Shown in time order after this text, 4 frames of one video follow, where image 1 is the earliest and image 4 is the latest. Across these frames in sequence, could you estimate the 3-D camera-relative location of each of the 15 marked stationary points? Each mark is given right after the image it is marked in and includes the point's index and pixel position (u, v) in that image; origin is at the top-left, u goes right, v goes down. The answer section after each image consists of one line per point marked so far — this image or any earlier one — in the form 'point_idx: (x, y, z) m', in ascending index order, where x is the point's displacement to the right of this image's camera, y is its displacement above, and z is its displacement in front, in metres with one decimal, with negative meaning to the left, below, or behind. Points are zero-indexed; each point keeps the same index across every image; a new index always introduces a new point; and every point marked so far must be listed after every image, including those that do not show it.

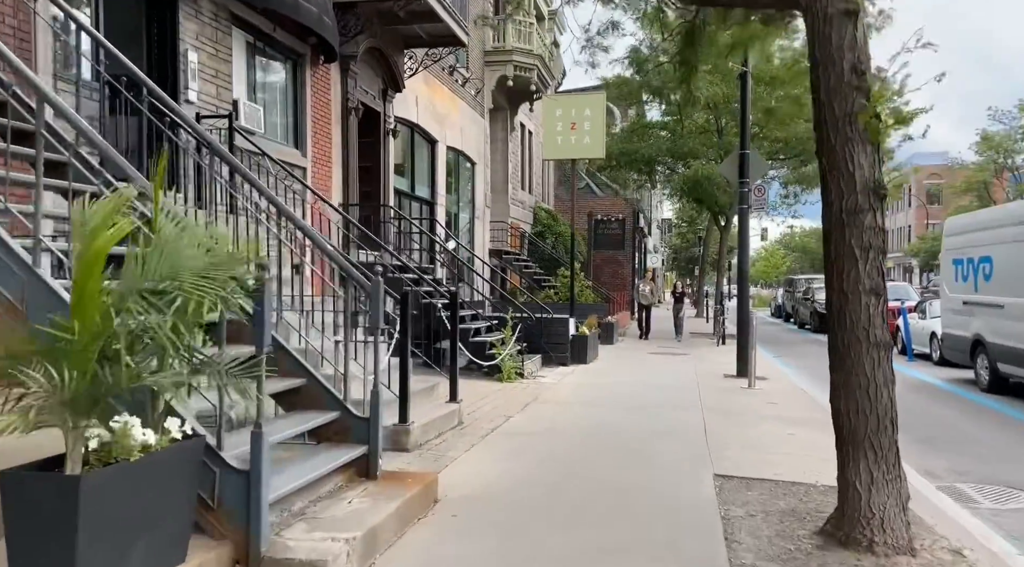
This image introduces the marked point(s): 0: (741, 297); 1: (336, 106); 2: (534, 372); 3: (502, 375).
0: (+3.7, -0.3, +13.8) m
1: (-2.5, +2.5, +12.3) m
2: (+0.3, -1.4, +13.1) m
3: (-0.1, -1.3, +12.1) m
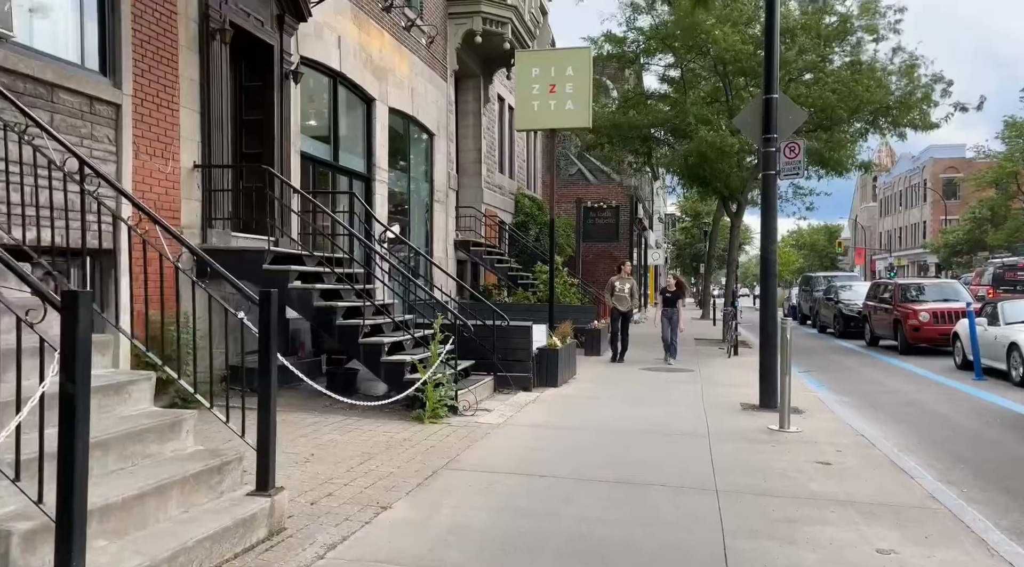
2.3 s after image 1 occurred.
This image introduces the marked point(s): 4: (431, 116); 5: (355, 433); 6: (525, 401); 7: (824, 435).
0: (+2.9, -0.2, +10.0) m
1: (-3.2, +2.6, +8.5) m
2: (-0.4, -1.3, +9.3) m
3: (-0.9, -1.3, +8.4) m
4: (-1.6, +3.4, +17.2) m
5: (-1.4, -1.3, +7.4) m
6: (+0.1, -1.4, +9.9) m
7: (+3.0, -1.4, +8.2) m
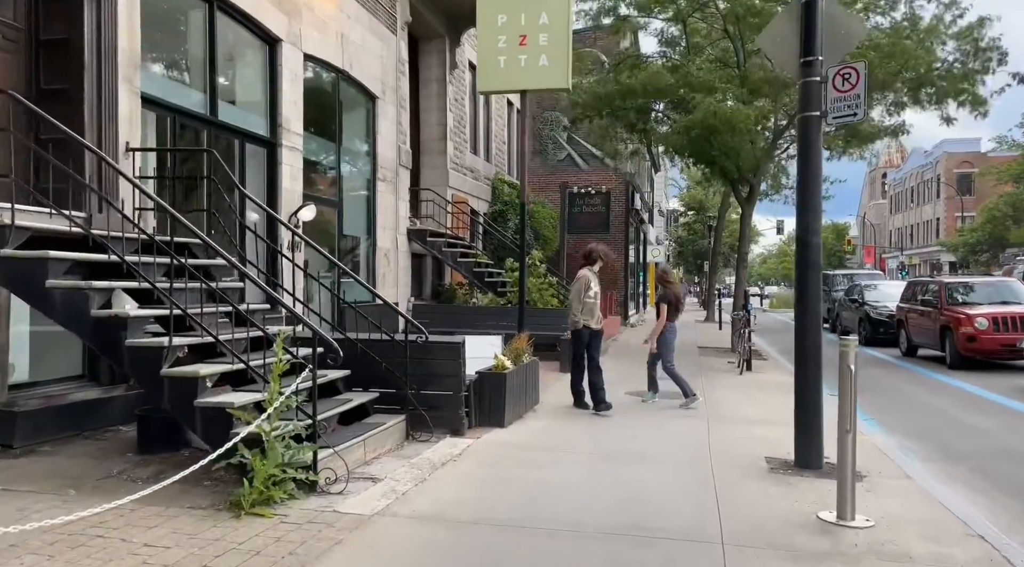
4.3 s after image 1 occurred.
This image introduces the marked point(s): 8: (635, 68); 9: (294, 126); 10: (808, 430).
0: (+2.3, -0.2, +6.7) m
1: (-3.9, +2.6, +5.3) m
2: (-1.1, -1.3, +6.0) m
3: (-1.5, -1.2, +5.1) m
4: (-2.3, +3.4, +13.9) m
5: (-2.0, -1.3, +4.1) m
6: (-0.5, -1.3, +6.6) m
7: (+2.3, -1.4, +4.9) m
8: (+2.7, +4.7, +18.7) m
9: (-2.8, +2.0, +11.1) m
10: (+2.3, -1.1, +6.6) m
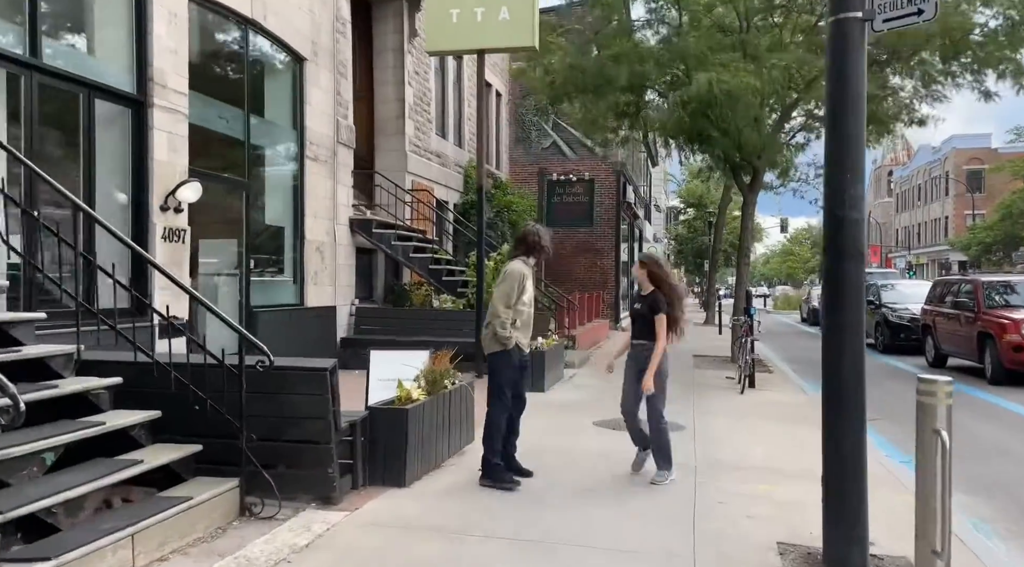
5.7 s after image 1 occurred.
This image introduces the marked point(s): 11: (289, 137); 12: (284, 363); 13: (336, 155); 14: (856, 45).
0: (+1.6, -0.2, +4.3) m
1: (-4.6, +2.6, +2.9) m
2: (-1.7, -1.3, +3.7) m
3: (-2.2, -1.2, +2.7) m
4: (-2.9, +3.4, +11.5) m
5: (-2.7, -1.3, +1.7) m
6: (-1.2, -1.3, +4.2) m
7: (+1.7, -1.4, +2.5) m
8: (+2.1, +4.7, +16.3) m
9: (-3.5, +2.1, +8.7) m
10: (+1.7, -1.1, +4.3) m
11: (-3.1, +2.0, +11.8) m
12: (-1.3, -0.5, +5.0) m
13: (-2.6, +1.9, +12.8) m
14: (+1.7, +1.2, +4.3) m
